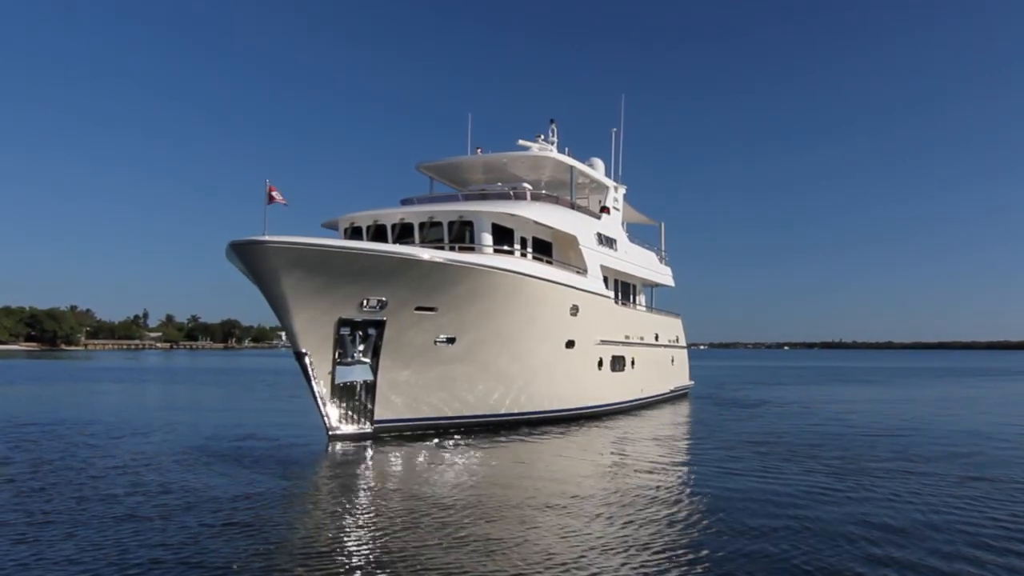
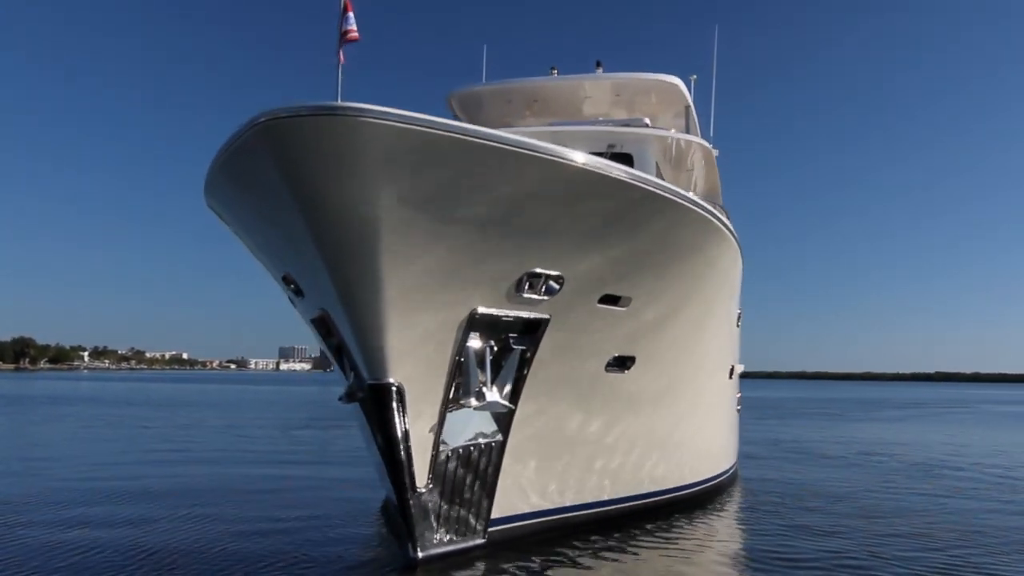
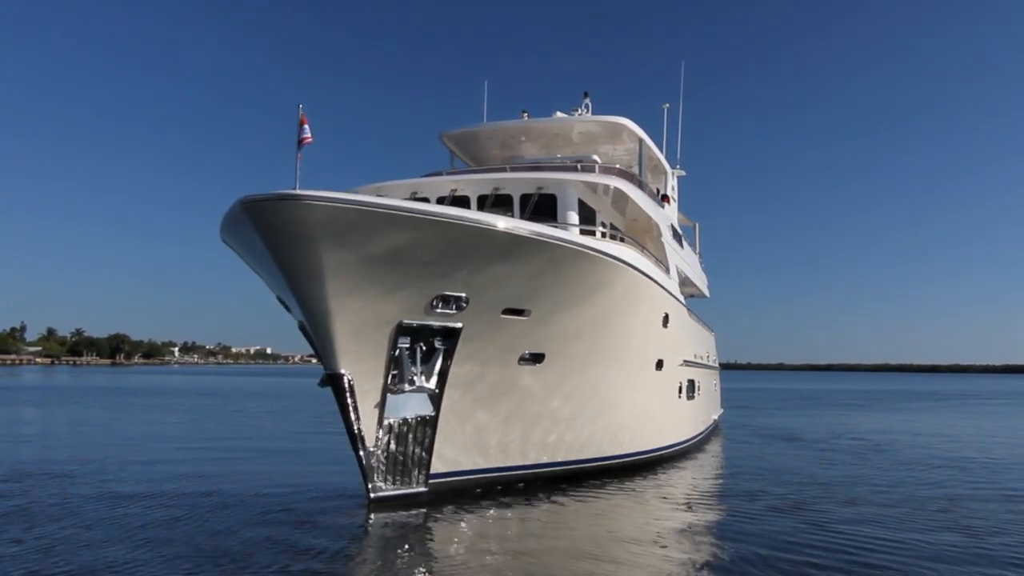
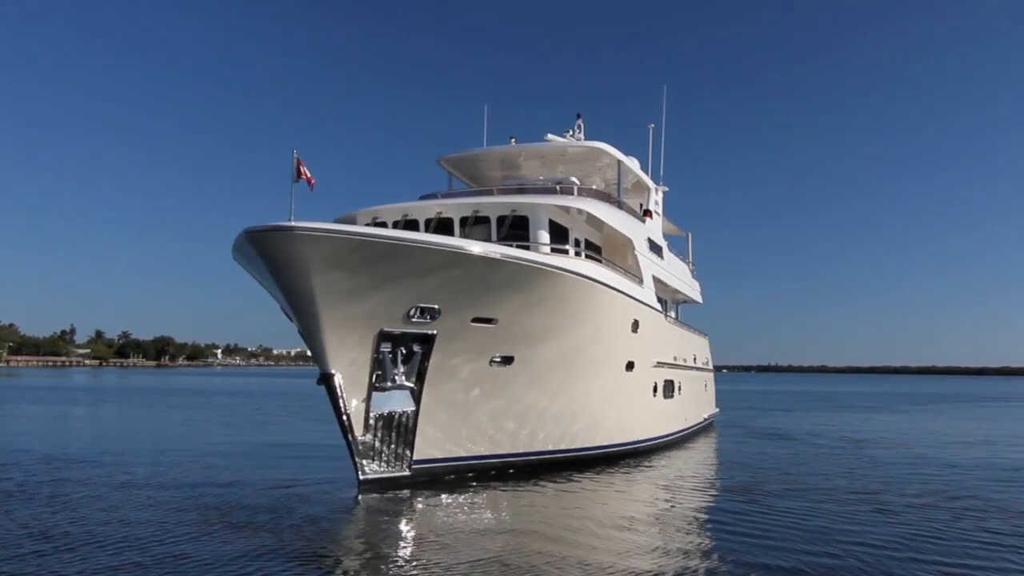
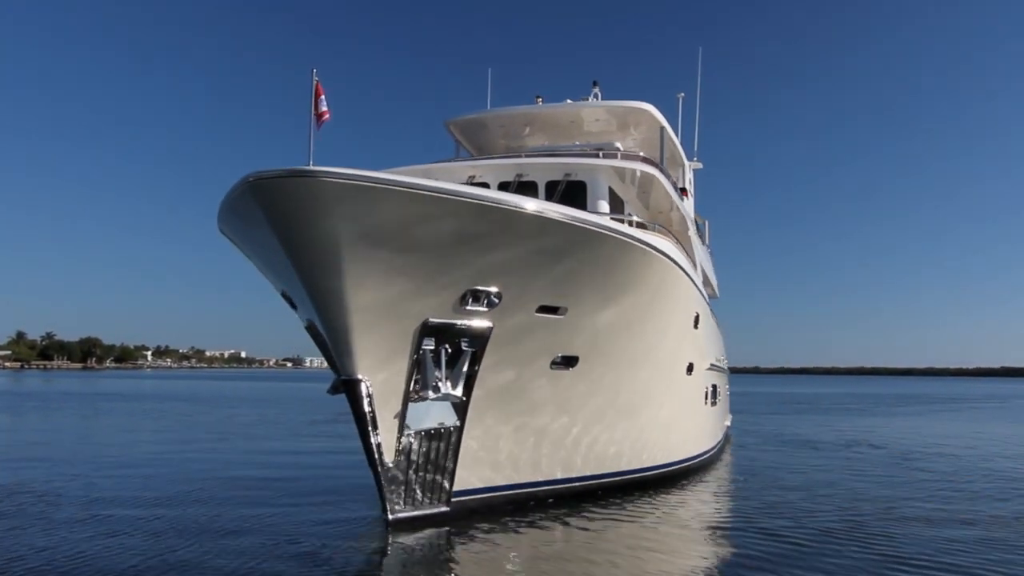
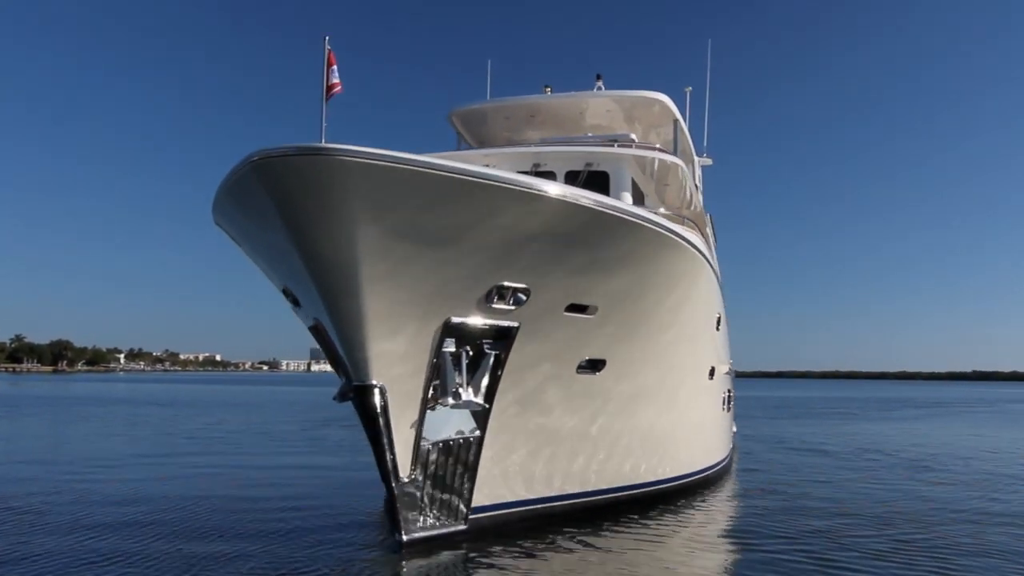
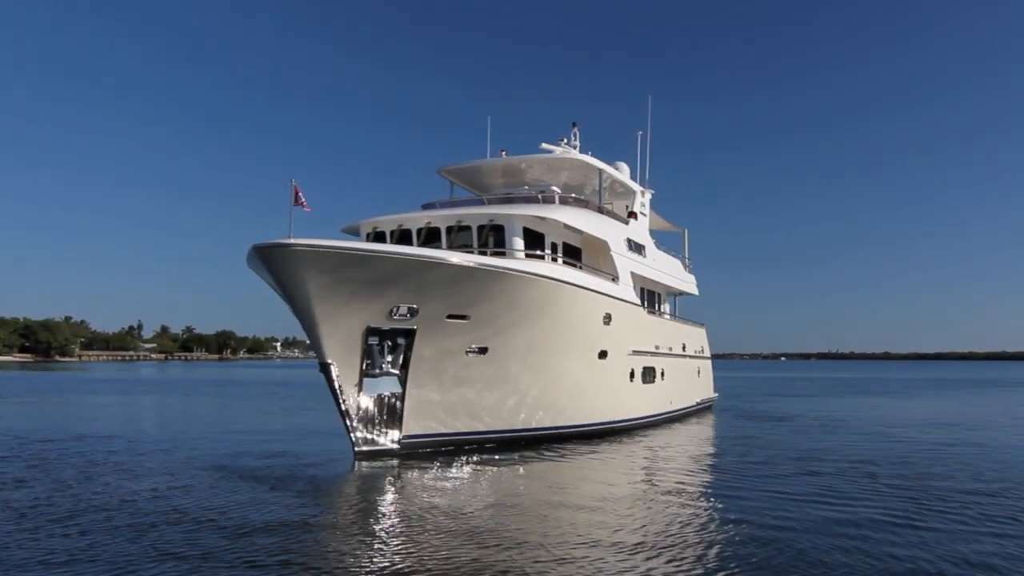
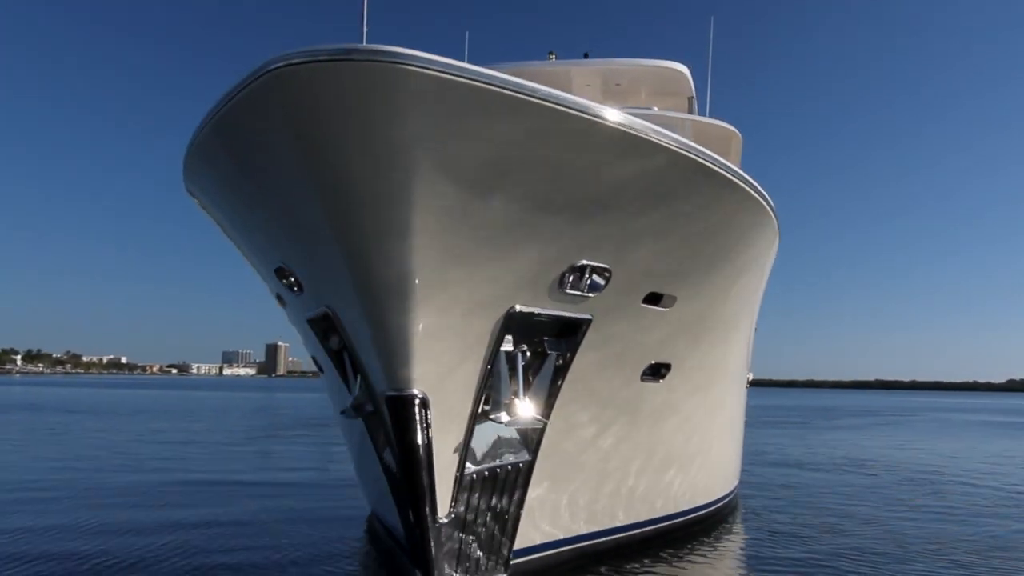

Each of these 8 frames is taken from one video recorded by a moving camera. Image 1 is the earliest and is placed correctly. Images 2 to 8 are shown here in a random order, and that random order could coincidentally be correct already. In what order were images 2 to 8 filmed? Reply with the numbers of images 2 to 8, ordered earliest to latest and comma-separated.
7, 4, 3, 5, 6, 2, 8
